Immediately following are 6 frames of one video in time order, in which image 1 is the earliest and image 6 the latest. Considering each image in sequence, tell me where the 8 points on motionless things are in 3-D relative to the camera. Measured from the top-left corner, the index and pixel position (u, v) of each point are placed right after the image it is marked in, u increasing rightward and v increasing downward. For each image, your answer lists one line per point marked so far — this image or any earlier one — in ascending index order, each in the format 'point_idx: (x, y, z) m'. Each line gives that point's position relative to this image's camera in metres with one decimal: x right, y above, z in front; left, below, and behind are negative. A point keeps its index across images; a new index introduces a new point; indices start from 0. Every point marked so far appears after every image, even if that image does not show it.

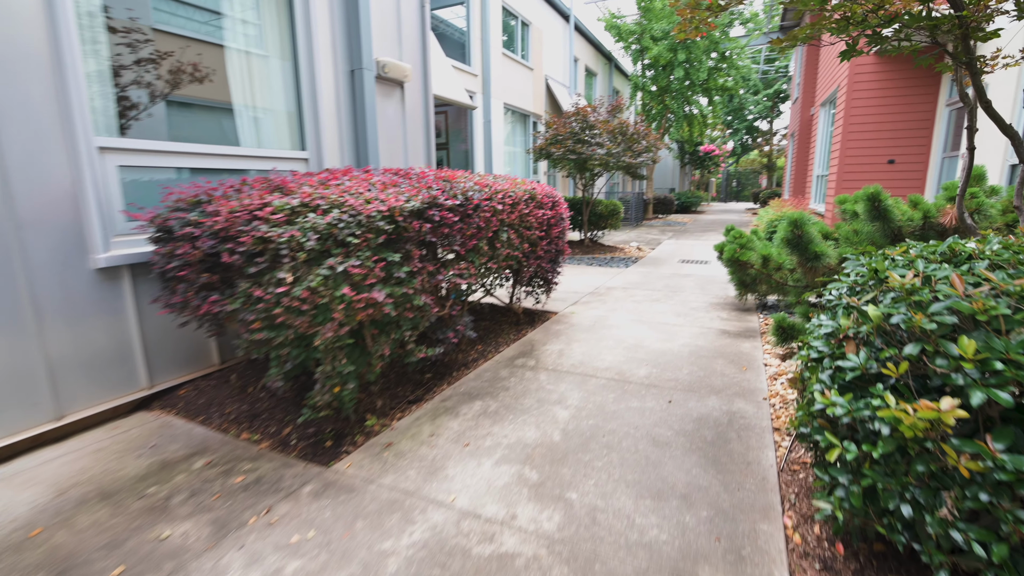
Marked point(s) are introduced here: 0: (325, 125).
0: (-1.7, +1.4, +4.2) m
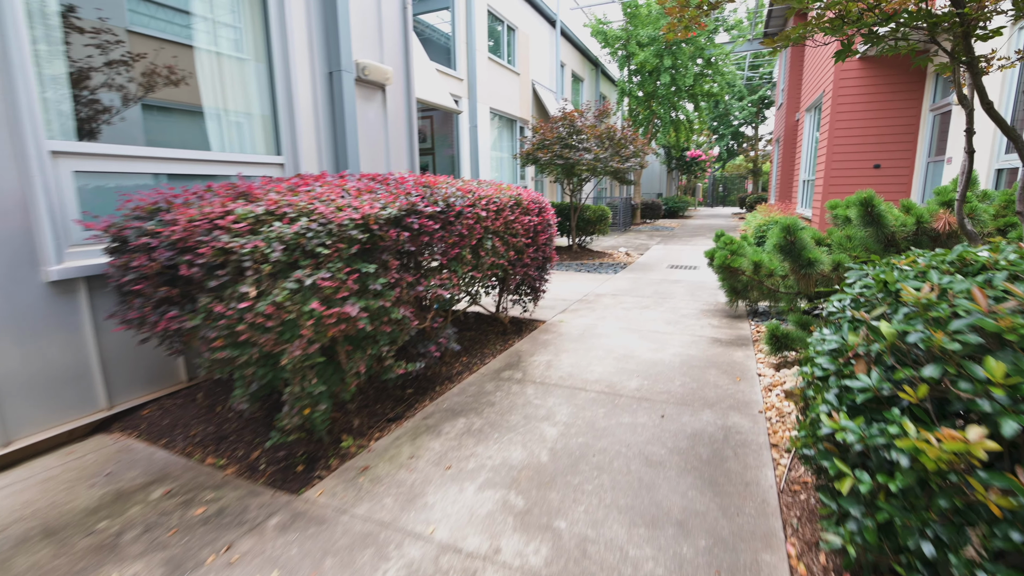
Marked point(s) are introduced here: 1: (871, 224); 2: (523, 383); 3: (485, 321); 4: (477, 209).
0: (-1.8, +1.3, +4.1) m
1: (+2.6, +0.5, +3.5) m
2: (+0.1, -0.7, +3.4) m
3: (-0.3, -0.3, +4.7) m
4: (-0.2, +0.5, +3.2) m
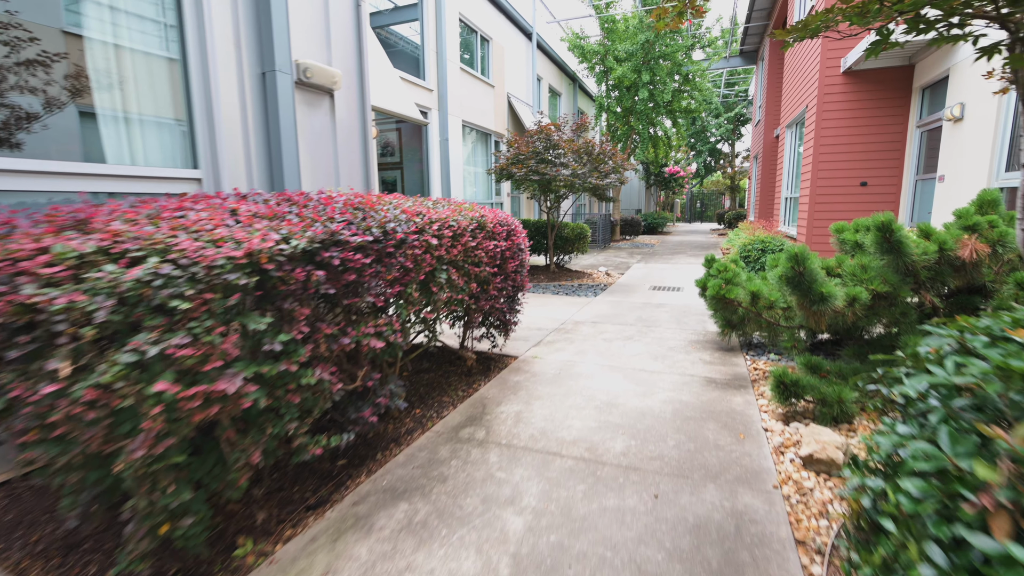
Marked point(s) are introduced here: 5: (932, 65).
0: (-2.0, +1.1, +3.5) m
1: (+2.3, +0.2, +3.0) m
2: (-0.2, -0.9, +2.8) m
3: (-0.5, -0.6, +4.1) m
4: (-0.5, +0.3, +2.6) m
5: (+5.9, +3.1, +6.7) m
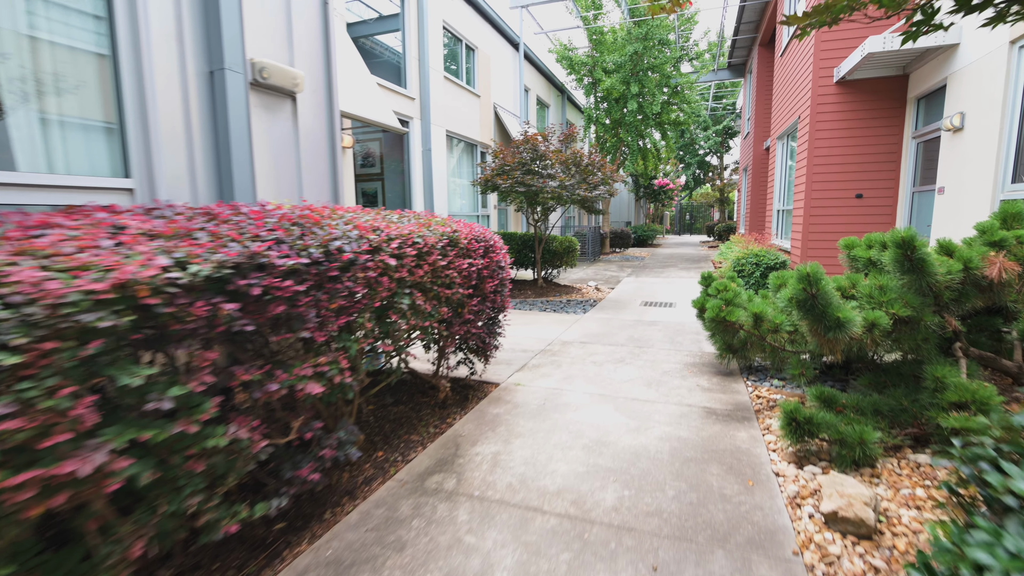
0: (-2.2, +0.9, +3.1) m
1: (+2.2, +0.1, +2.7) m
2: (-0.3, -1.1, +2.4) m
3: (-0.7, -0.8, +3.7) m
4: (-0.6, +0.2, +2.2) m
5: (+5.6, +2.9, +6.5) m
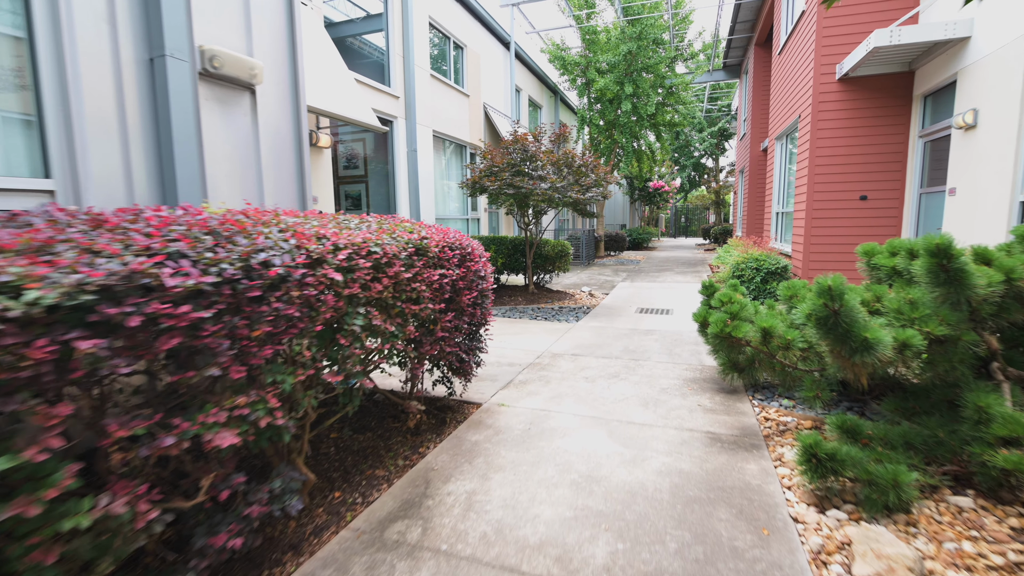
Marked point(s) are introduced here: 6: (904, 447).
0: (-2.3, +0.8, +2.7) m
1: (+2.1, 0.0, +2.3) m
2: (-0.4, -1.1, +2.0) m
3: (-0.8, -0.9, +3.3) m
4: (-0.7, +0.1, +1.9) m
5: (+5.5, +2.8, +6.2) m
6: (+1.9, -0.8, +2.4) m
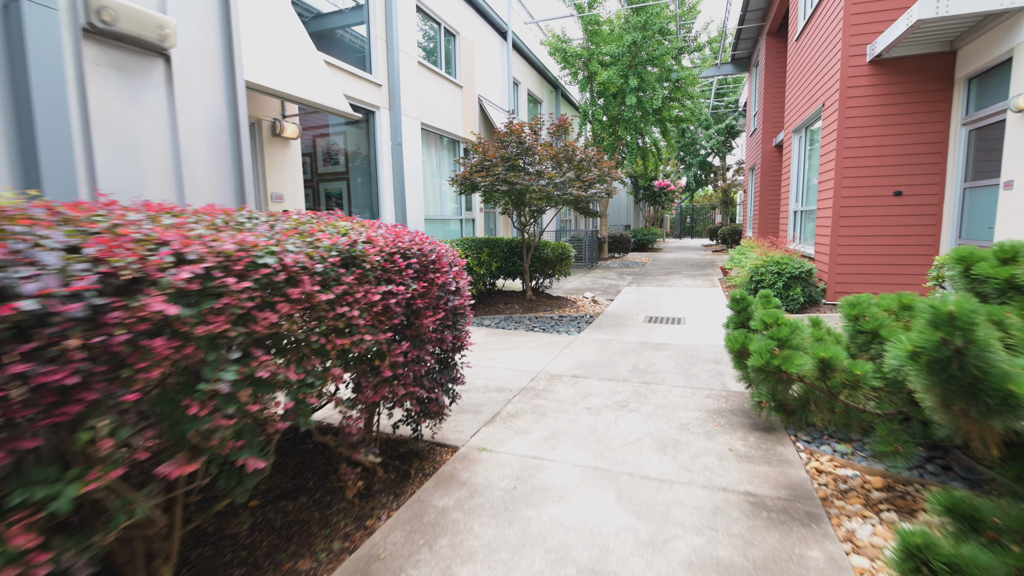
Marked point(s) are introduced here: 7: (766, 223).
0: (-2.4, +0.7, +2.0) m
1: (+2.0, -0.1, +1.6) m
2: (-0.5, -1.2, +1.3) m
3: (-0.9, -1.0, +2.6) m
4: (-0.8, 0.0, +1.1) m
5: (+5.4, +2.8, +5.5) m
6: (+1.8, -0.9, +1.6) m
7: (+6.6, +1.7, +12.6) m
